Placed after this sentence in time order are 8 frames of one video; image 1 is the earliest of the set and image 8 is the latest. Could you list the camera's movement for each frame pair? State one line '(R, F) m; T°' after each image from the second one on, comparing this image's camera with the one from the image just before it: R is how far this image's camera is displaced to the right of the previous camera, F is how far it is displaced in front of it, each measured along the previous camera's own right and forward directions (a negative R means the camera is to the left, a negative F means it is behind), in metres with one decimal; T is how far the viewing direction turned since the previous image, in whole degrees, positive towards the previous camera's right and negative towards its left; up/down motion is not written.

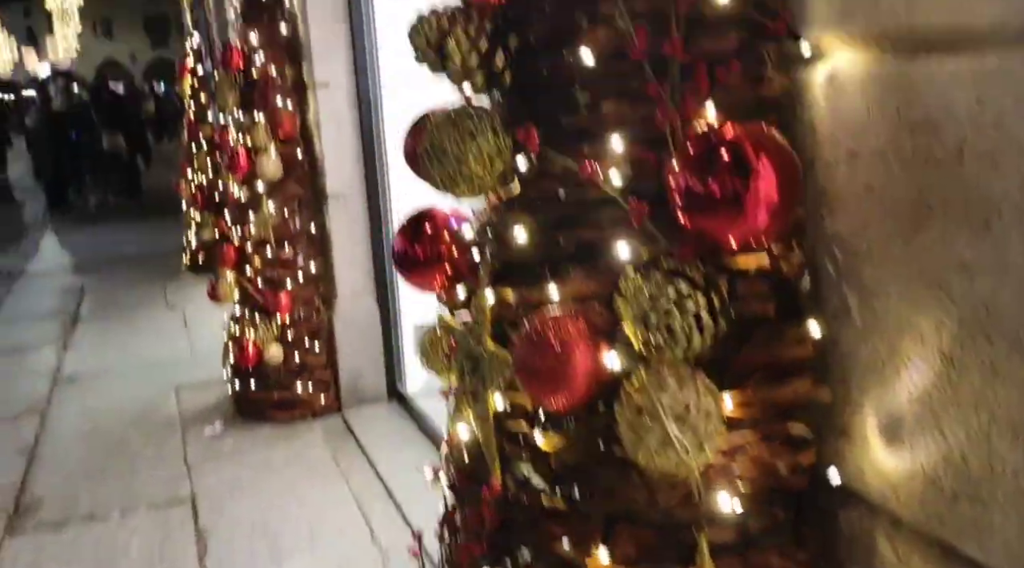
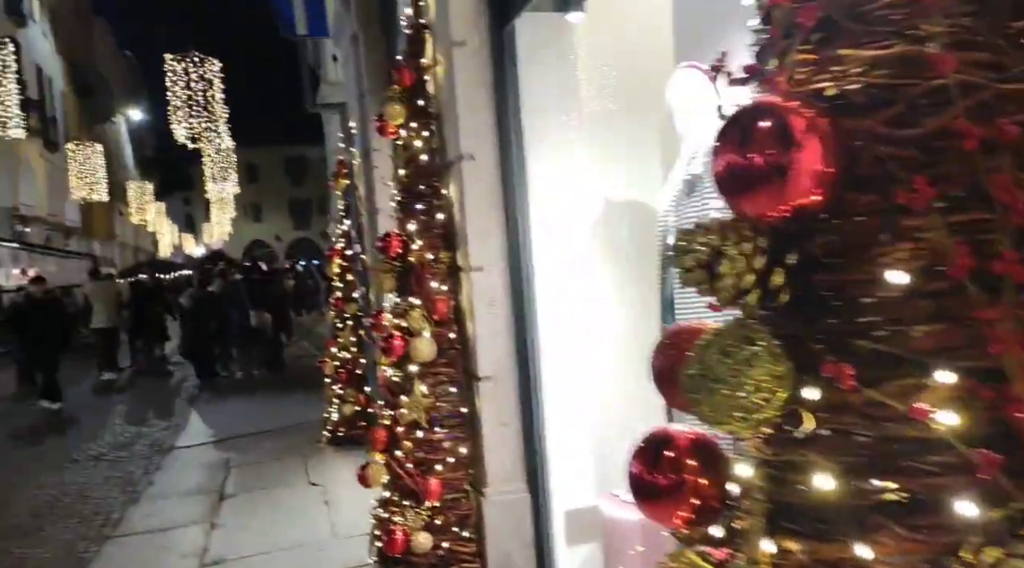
(-0.1, +0.1) m; -8°
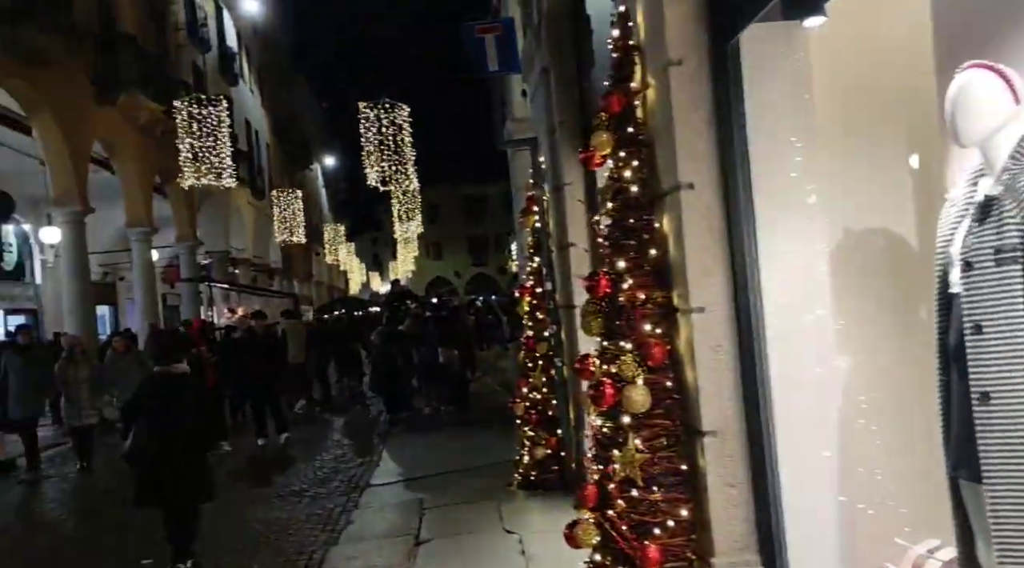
(-0.2, +0.3) m; -11°
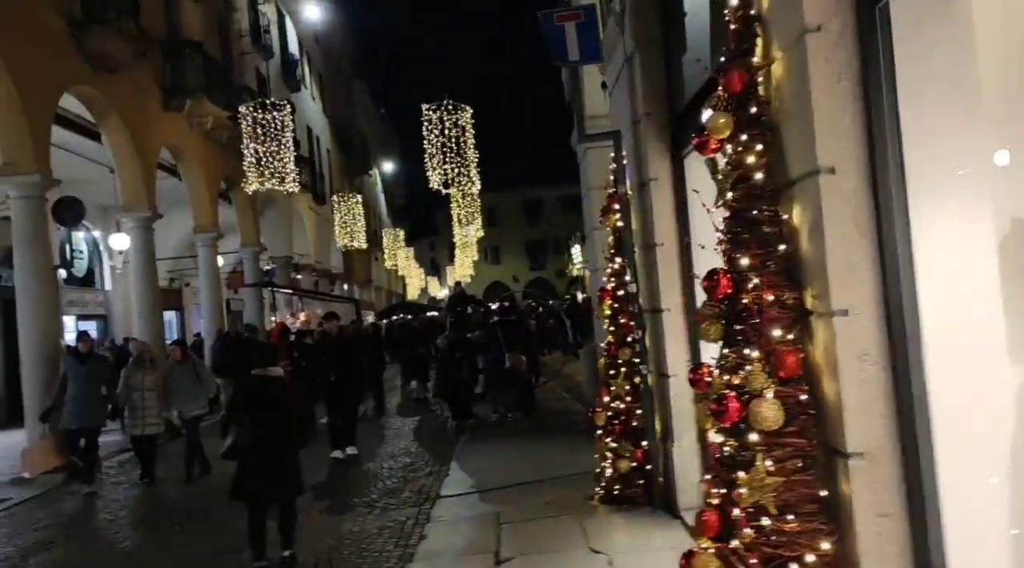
(-0.2, +0.4) m; -4°
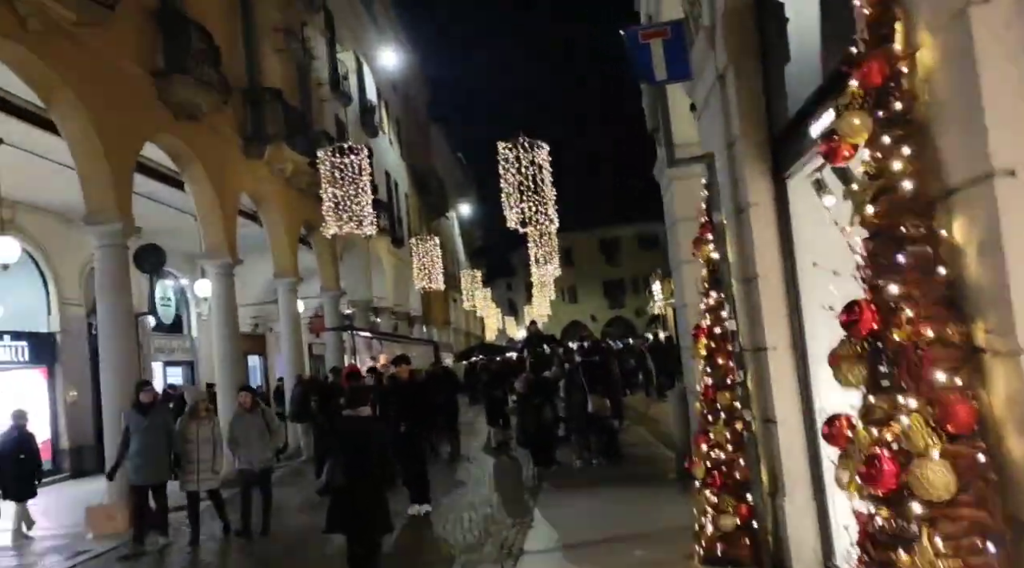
(-0.1, +0.5) m; -5°
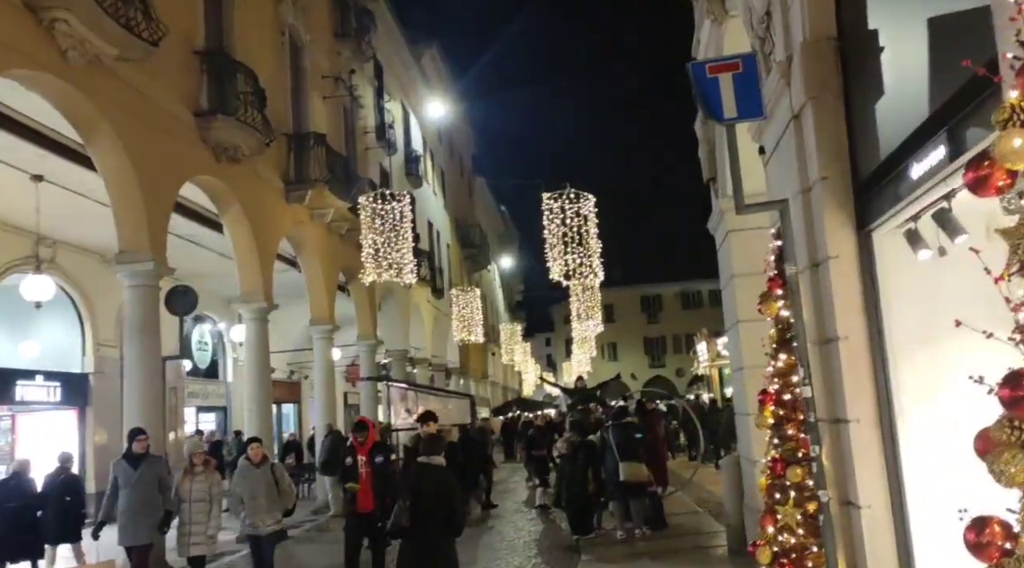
(-0.1, +0.6) m; -3°
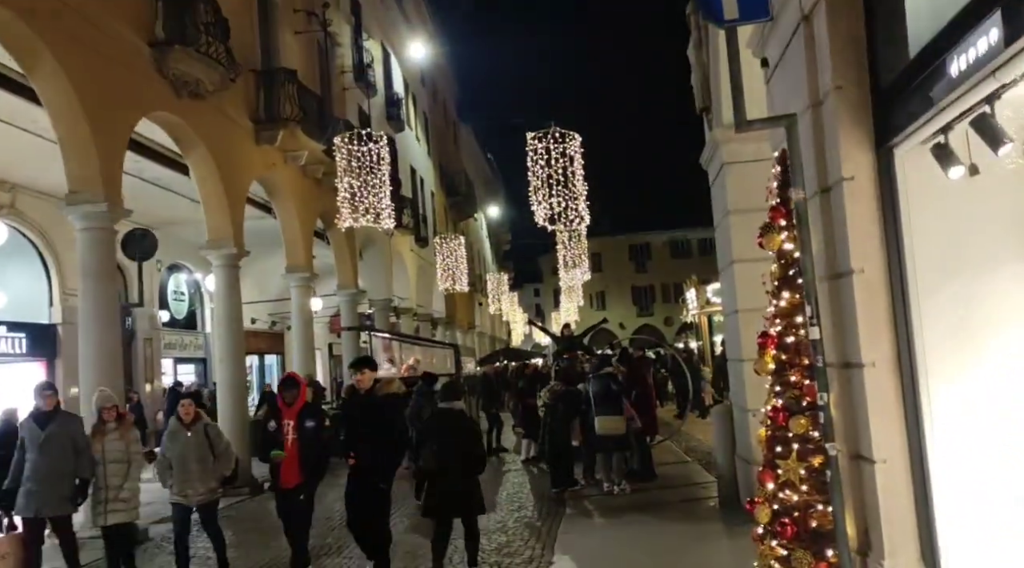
(+0.1, +0.7) m; +1°
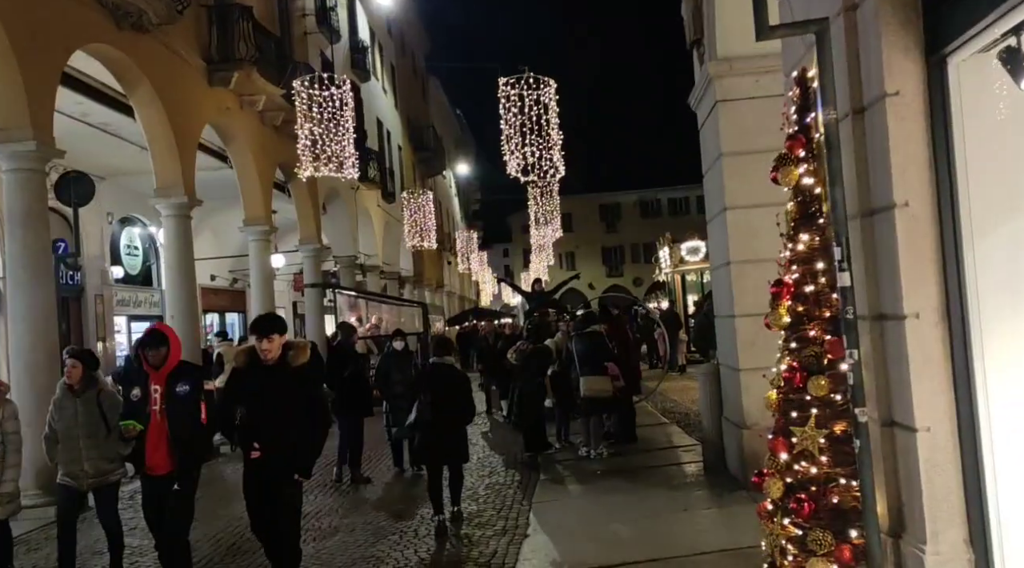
(0.0, +0.8) m; +2°
